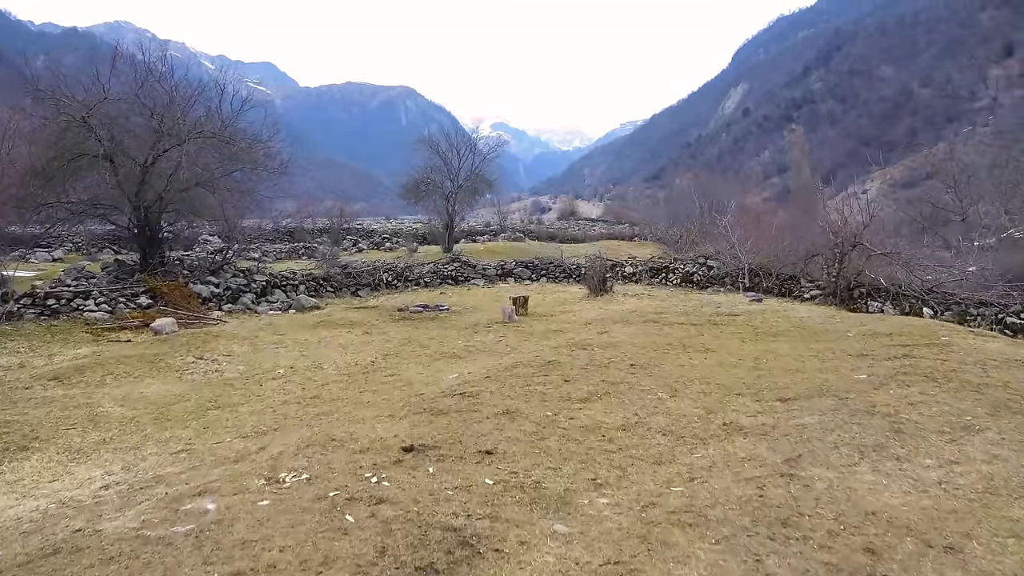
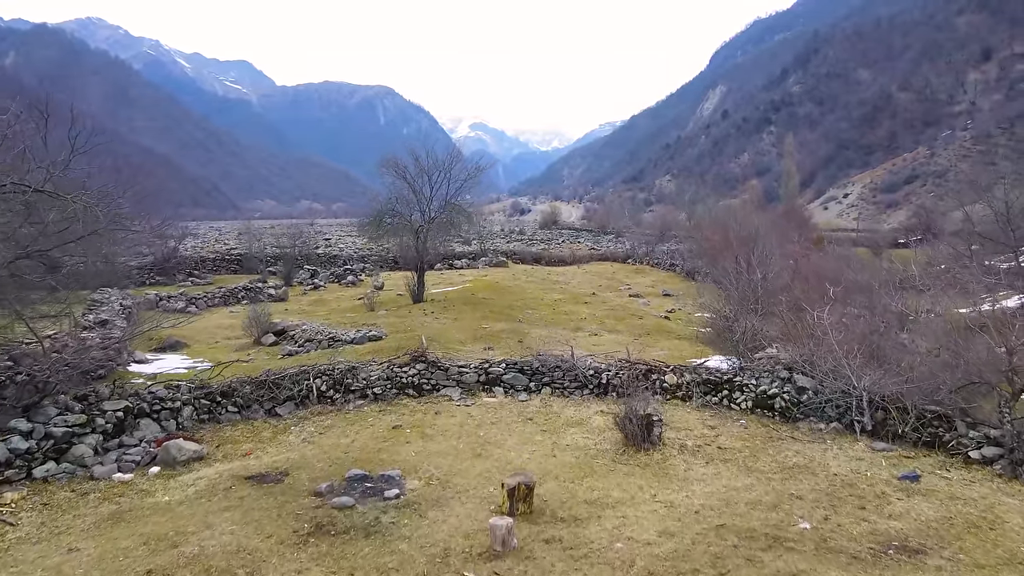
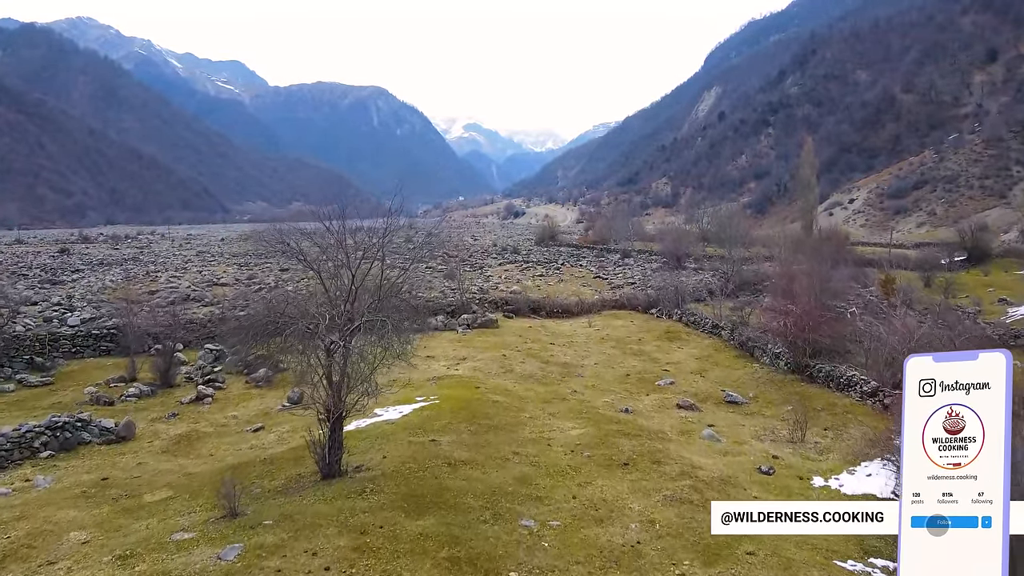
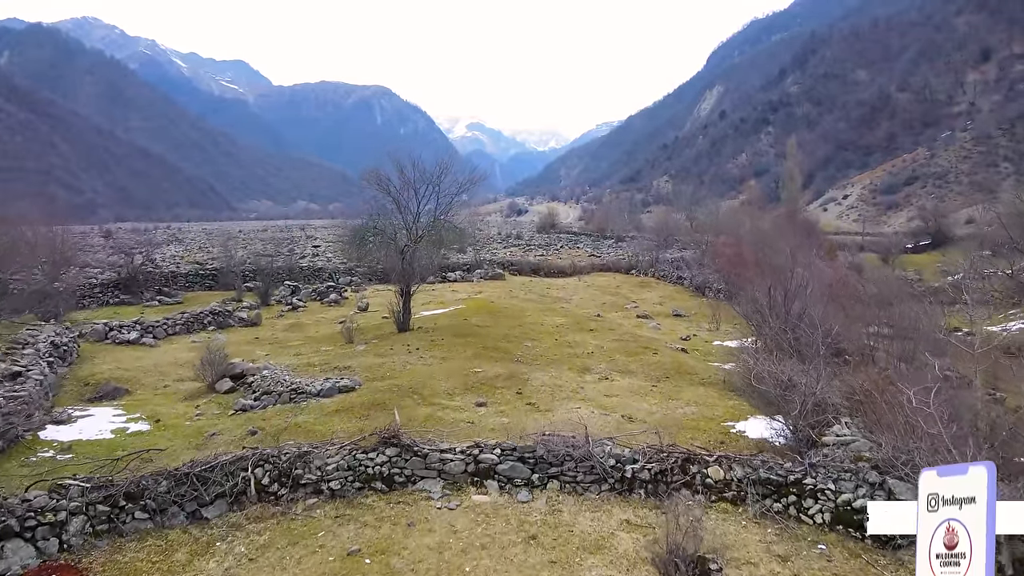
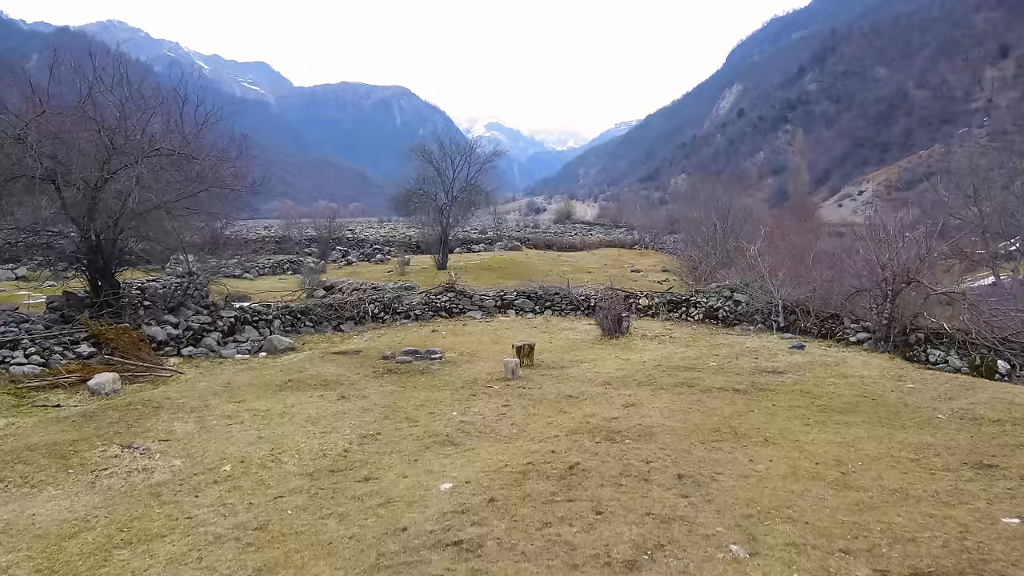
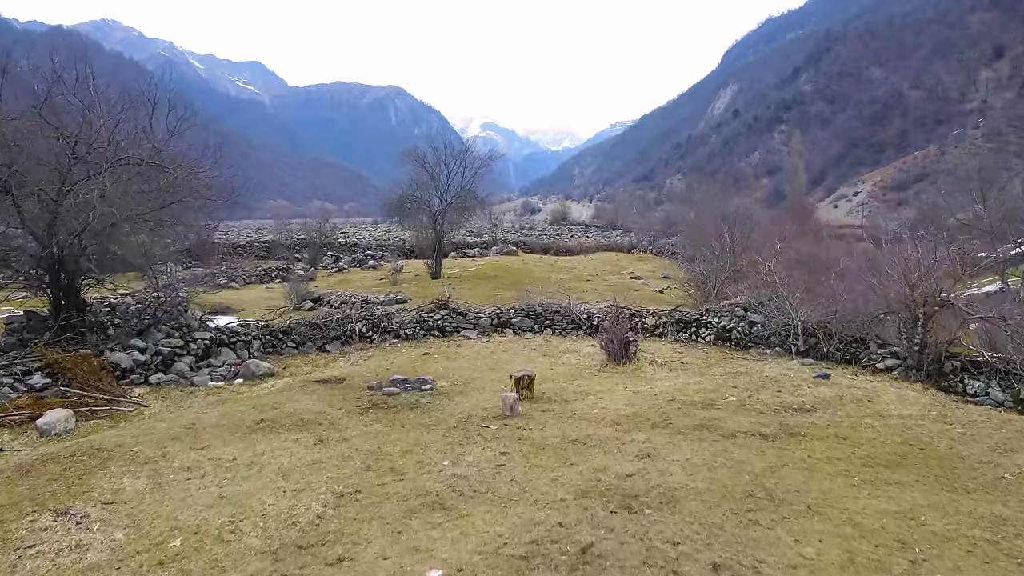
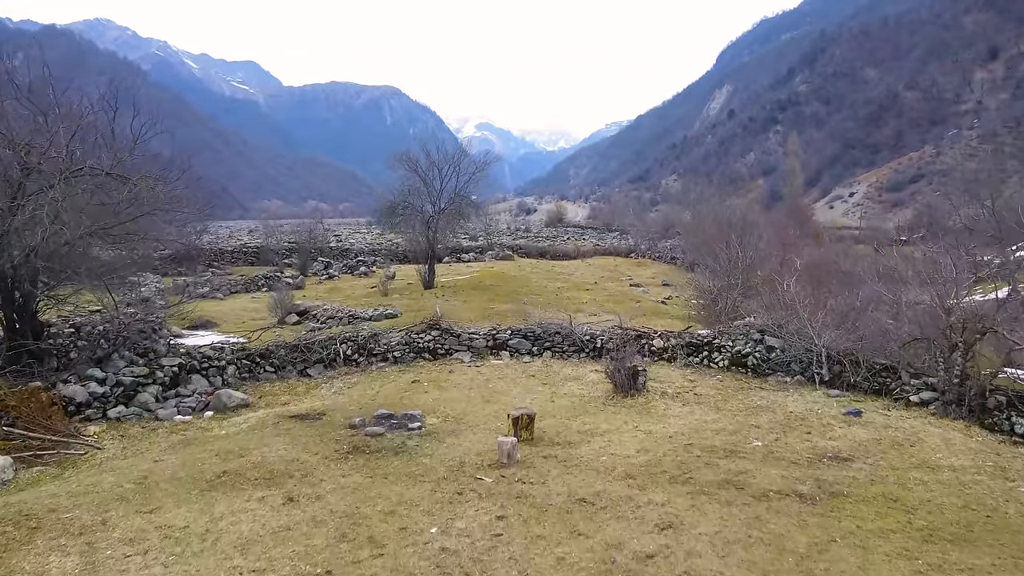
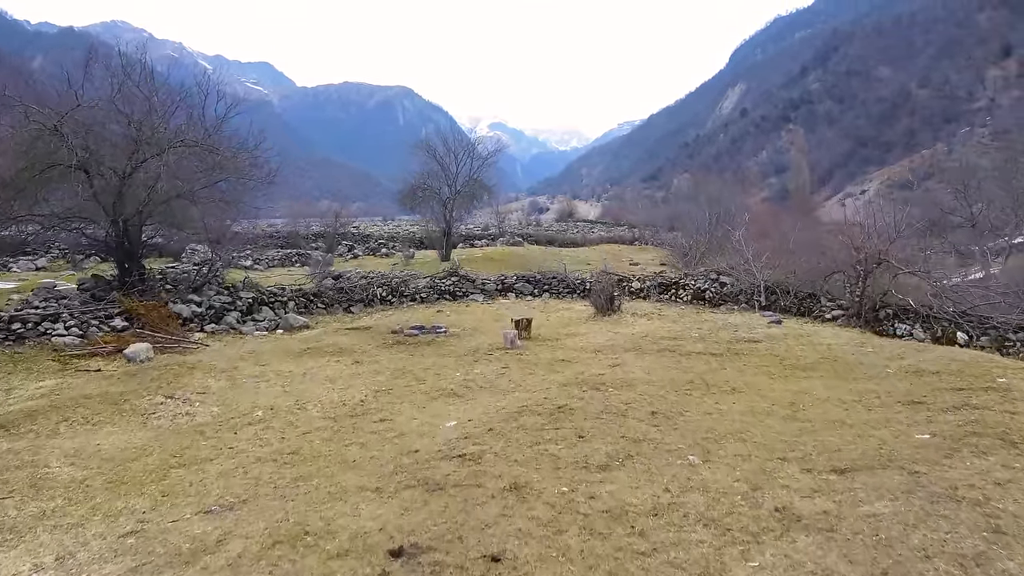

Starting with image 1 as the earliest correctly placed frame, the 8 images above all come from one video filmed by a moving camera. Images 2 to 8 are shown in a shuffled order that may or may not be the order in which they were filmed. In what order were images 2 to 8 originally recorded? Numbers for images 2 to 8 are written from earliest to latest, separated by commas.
8, 5, 6, 7, 2, 4, 3
